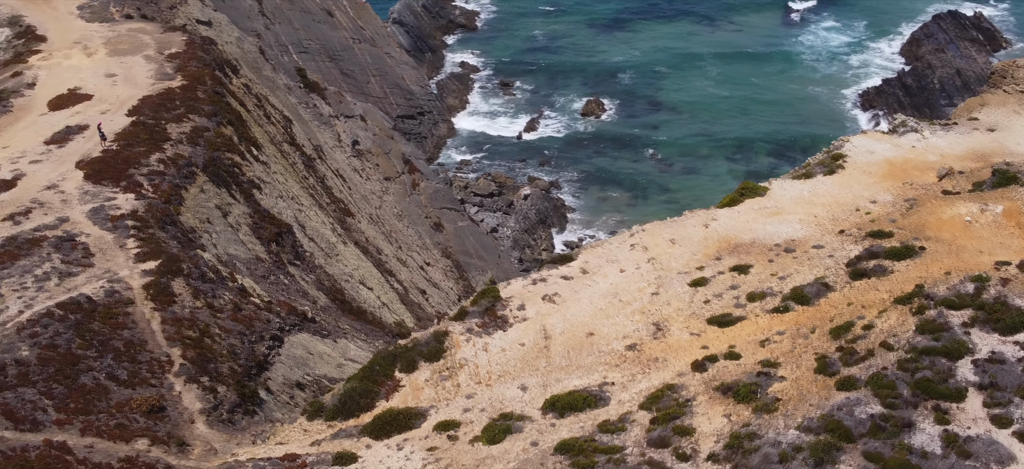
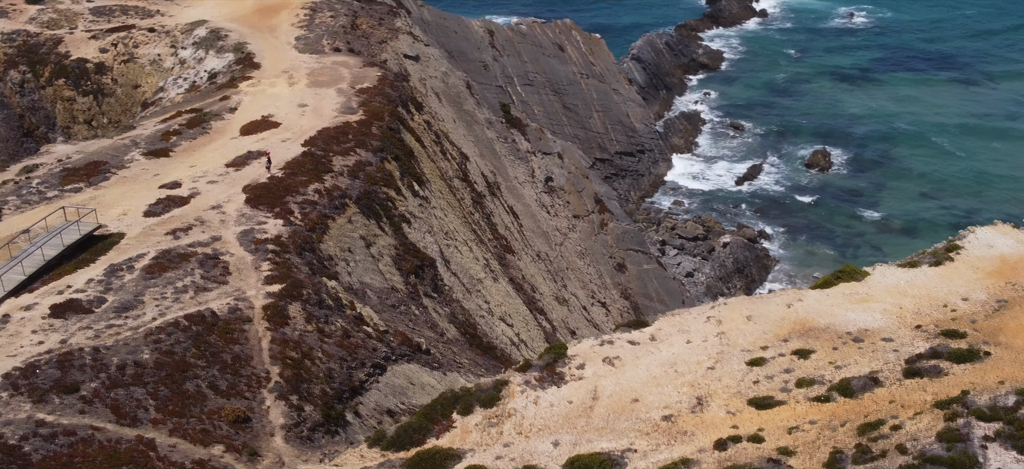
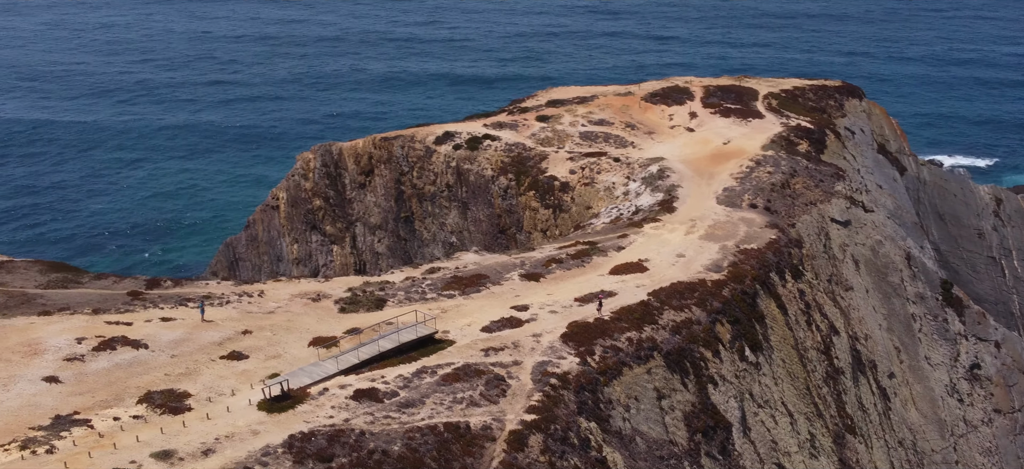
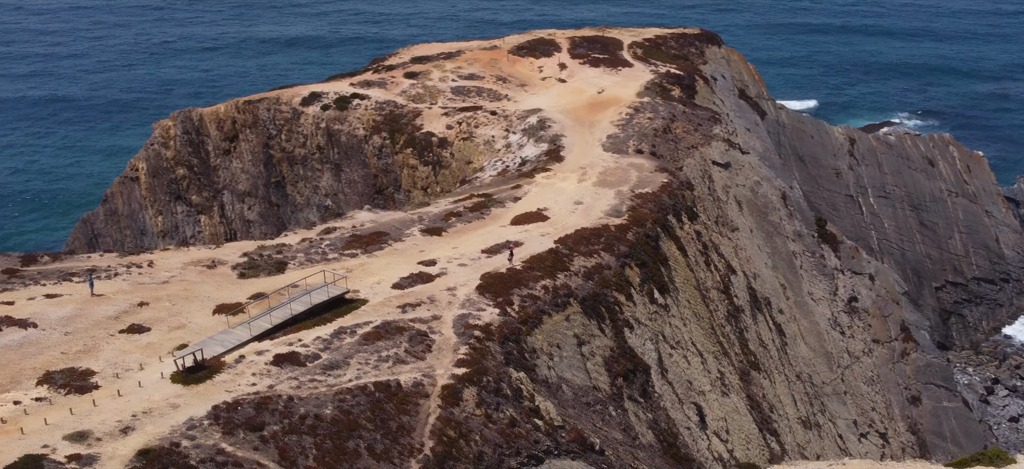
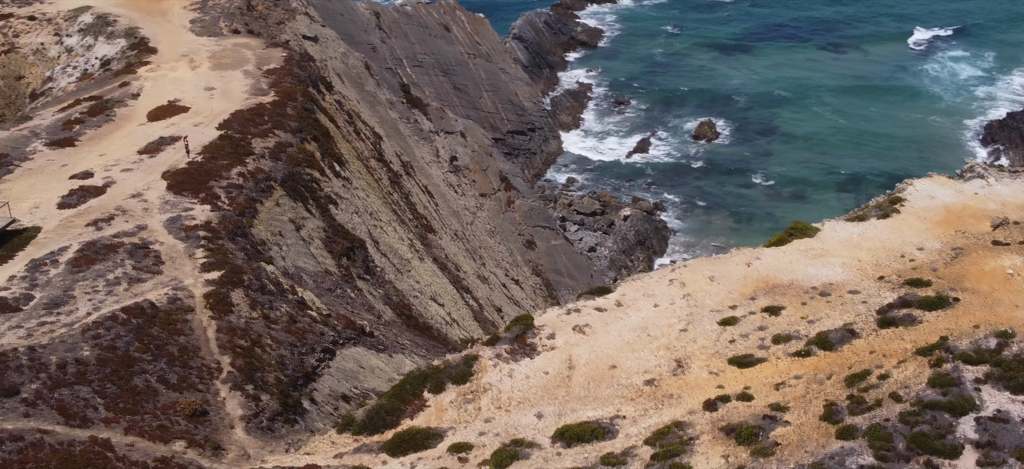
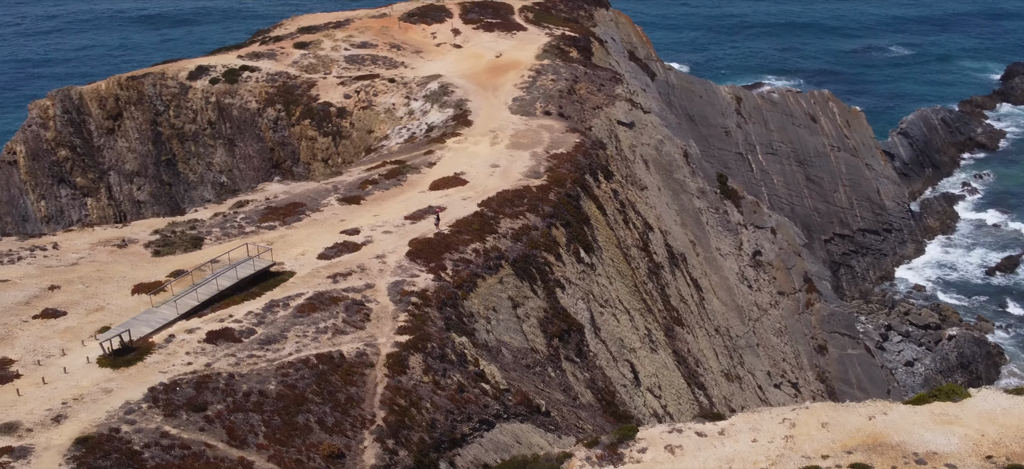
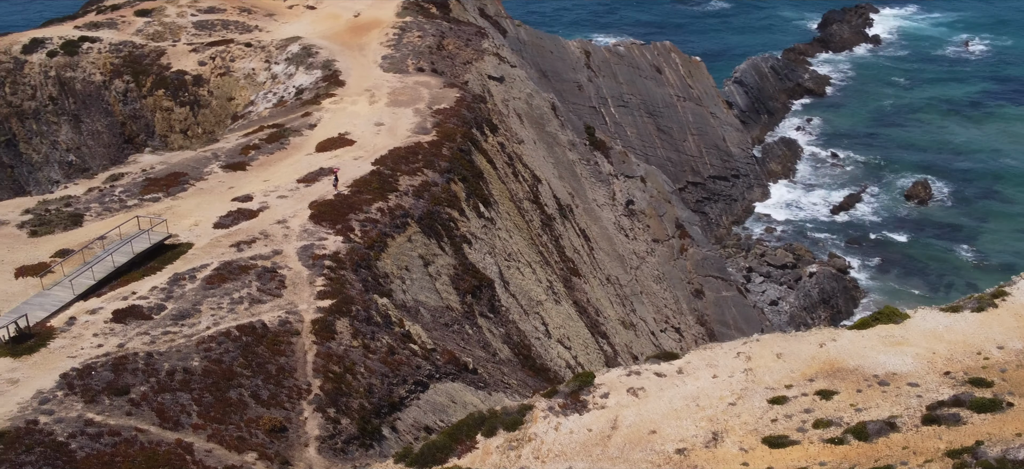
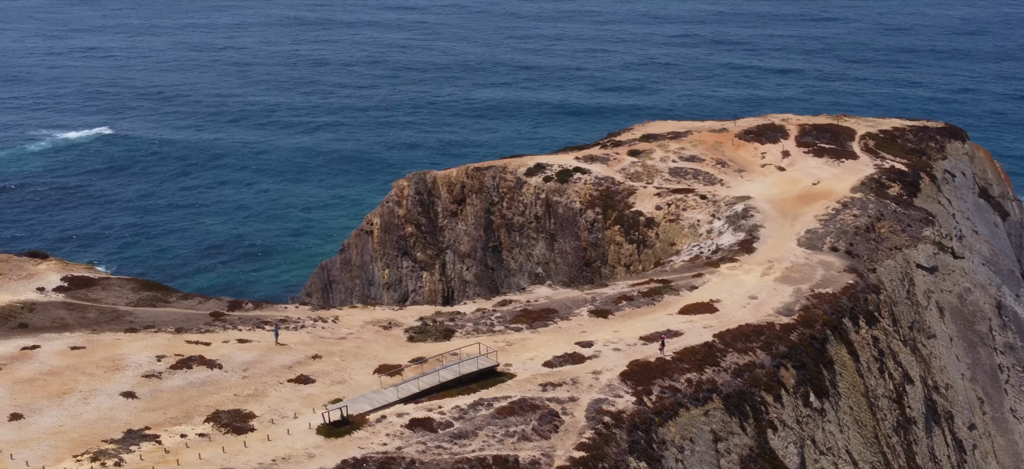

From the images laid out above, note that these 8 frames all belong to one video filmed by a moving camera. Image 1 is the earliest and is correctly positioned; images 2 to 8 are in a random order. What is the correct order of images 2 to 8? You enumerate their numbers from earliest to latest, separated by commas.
5, 2, 7, 6, 4, 3, 8
